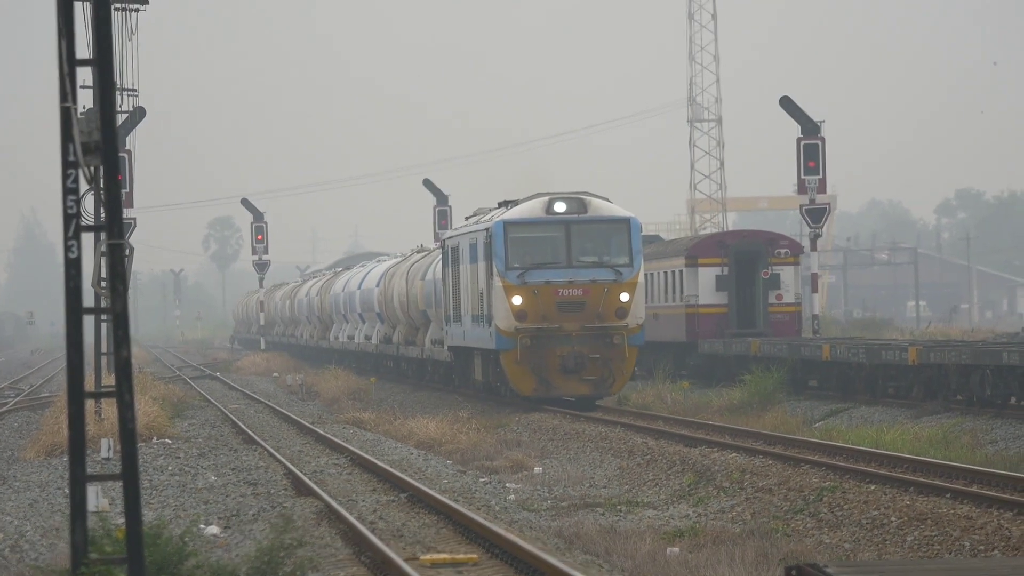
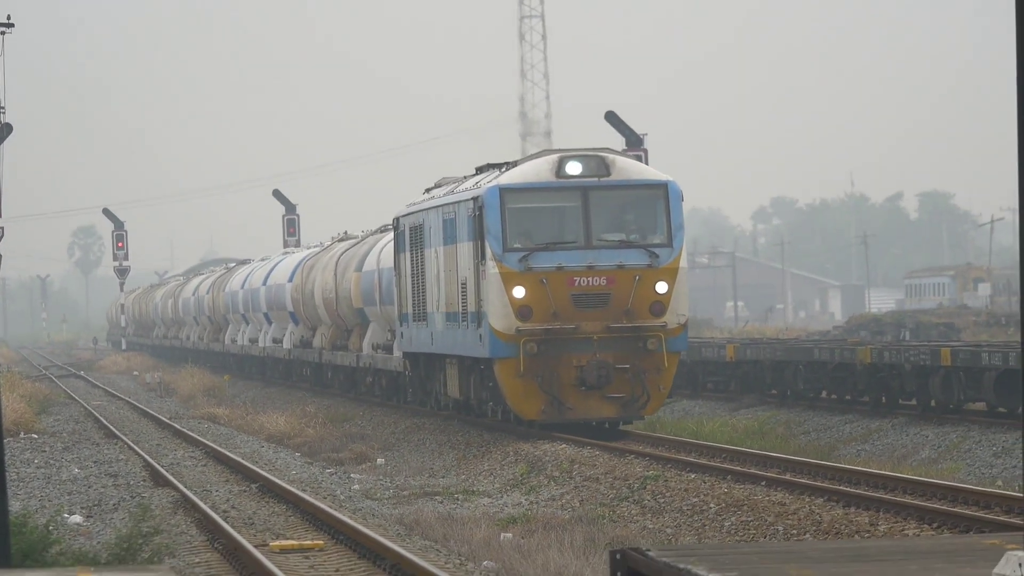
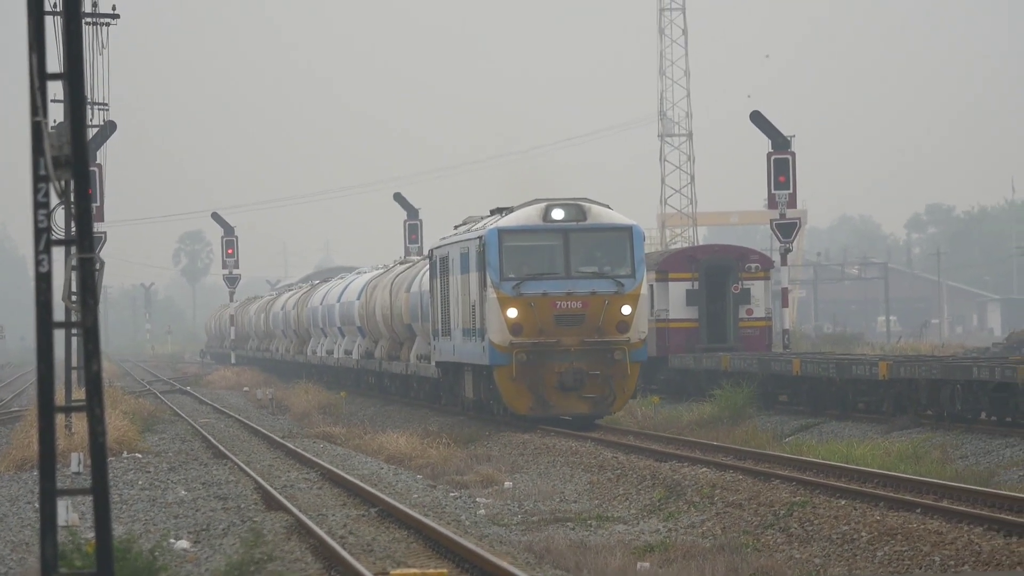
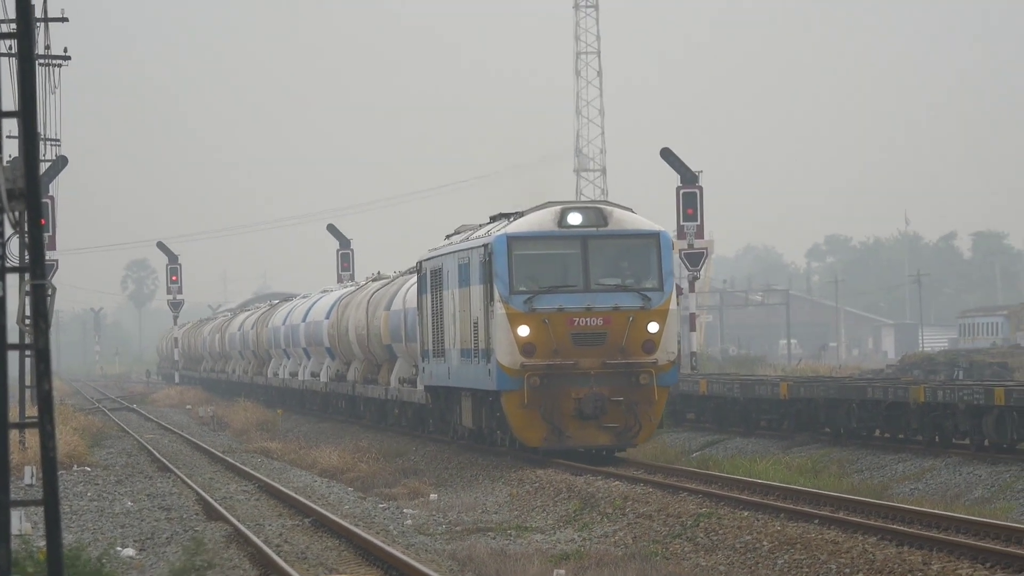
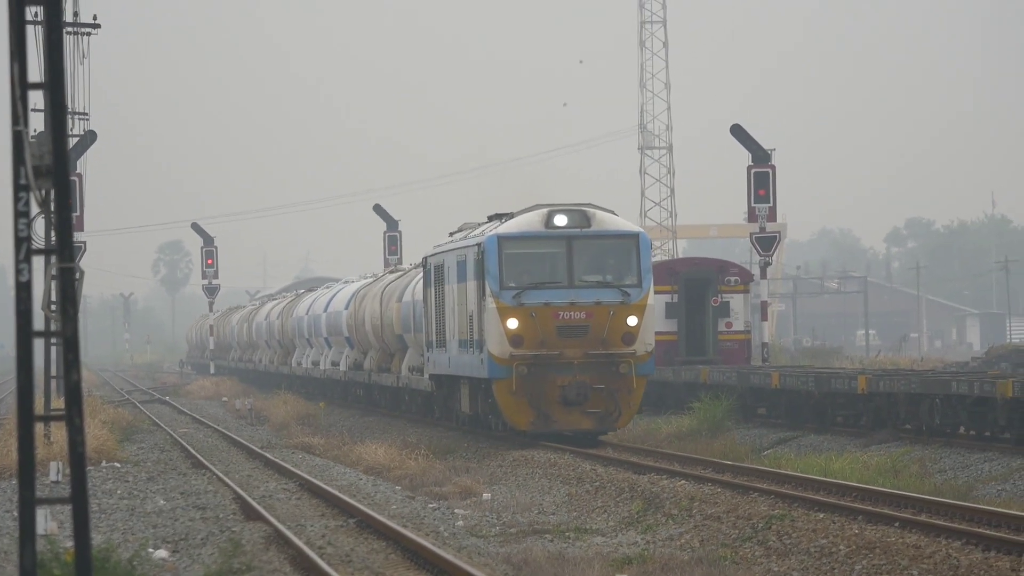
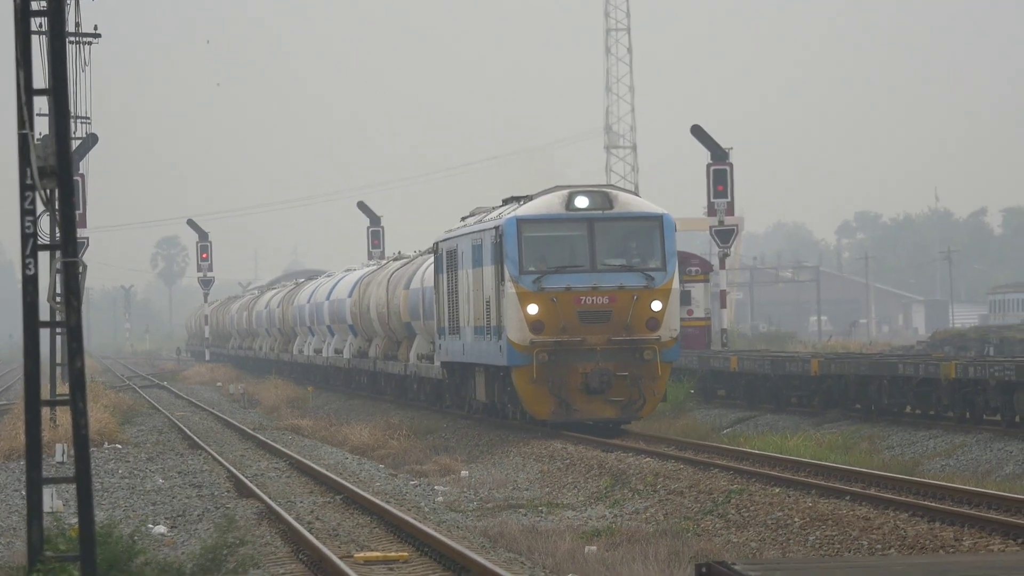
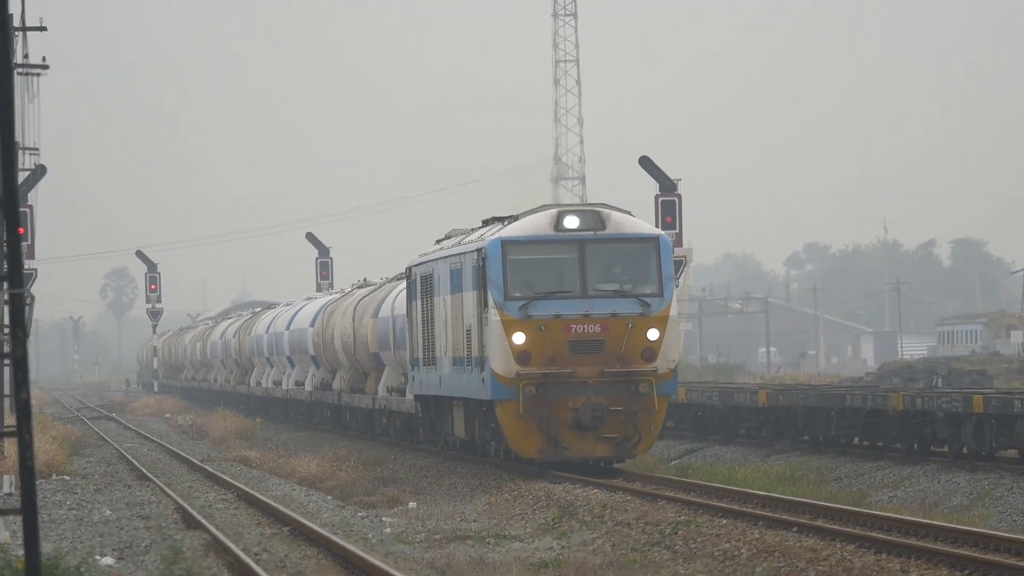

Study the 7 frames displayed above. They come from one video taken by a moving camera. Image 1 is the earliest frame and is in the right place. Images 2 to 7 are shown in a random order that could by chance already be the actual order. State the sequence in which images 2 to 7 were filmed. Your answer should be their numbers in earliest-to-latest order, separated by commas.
3, 5, 6, 4, 7, 2
